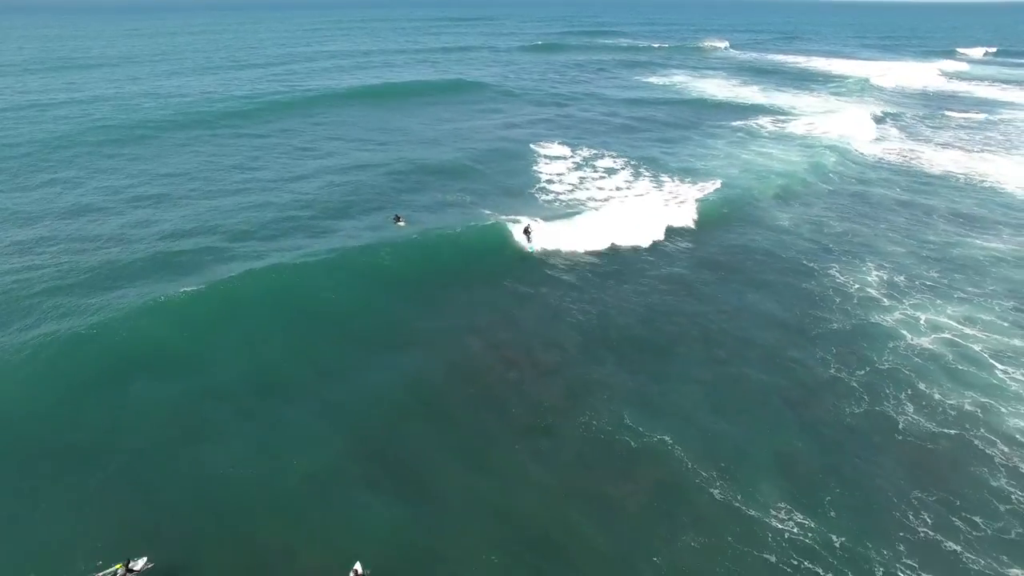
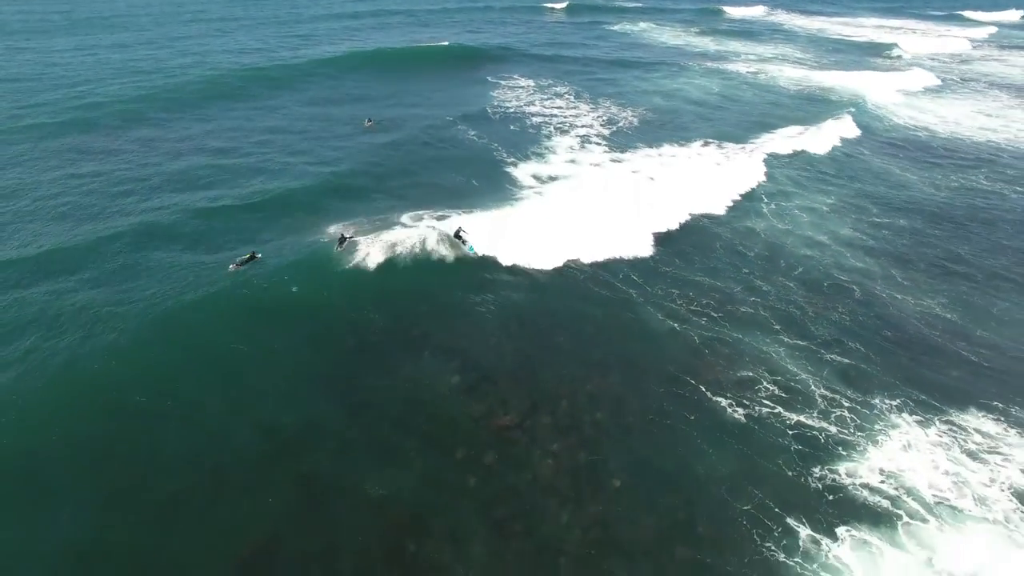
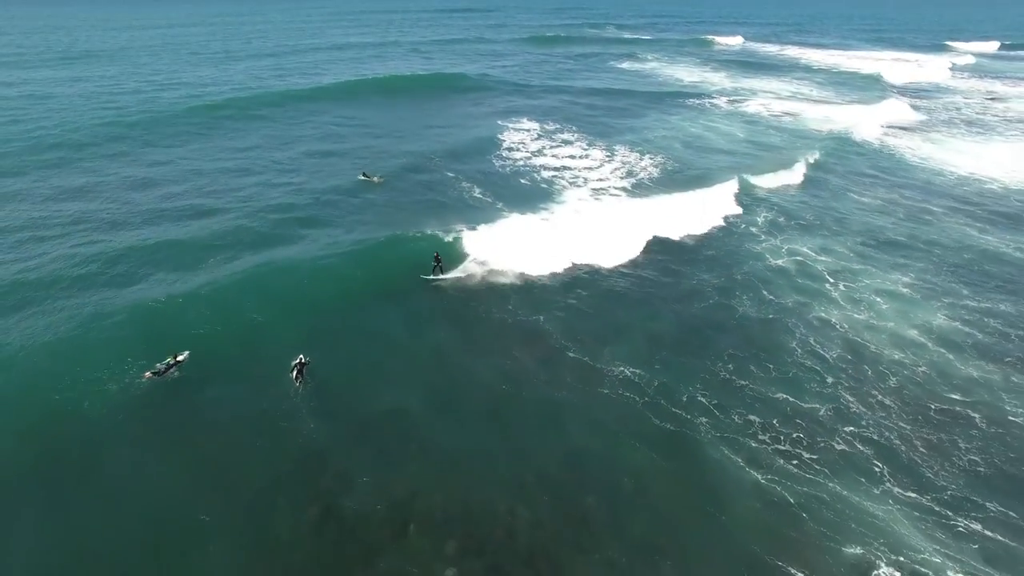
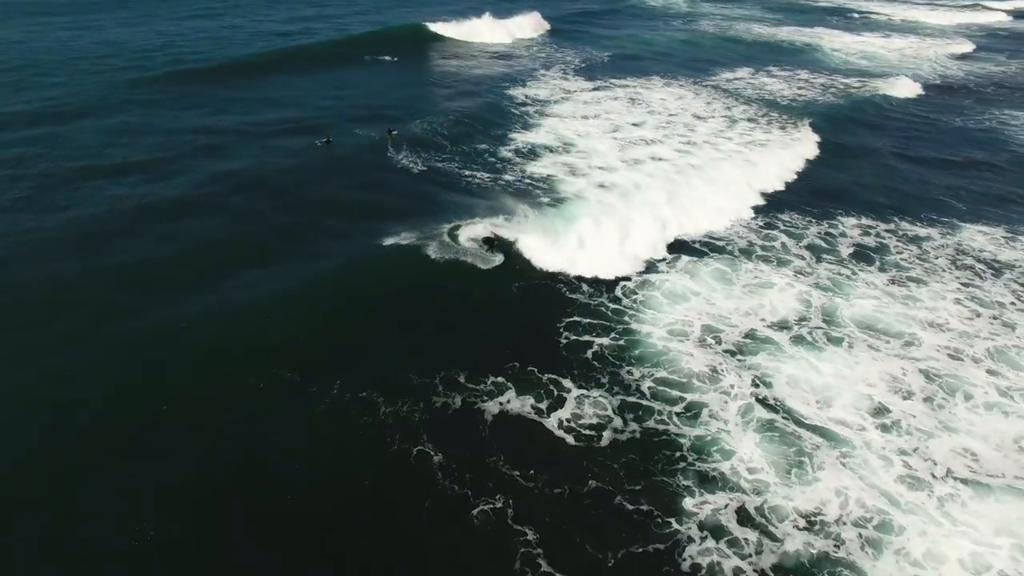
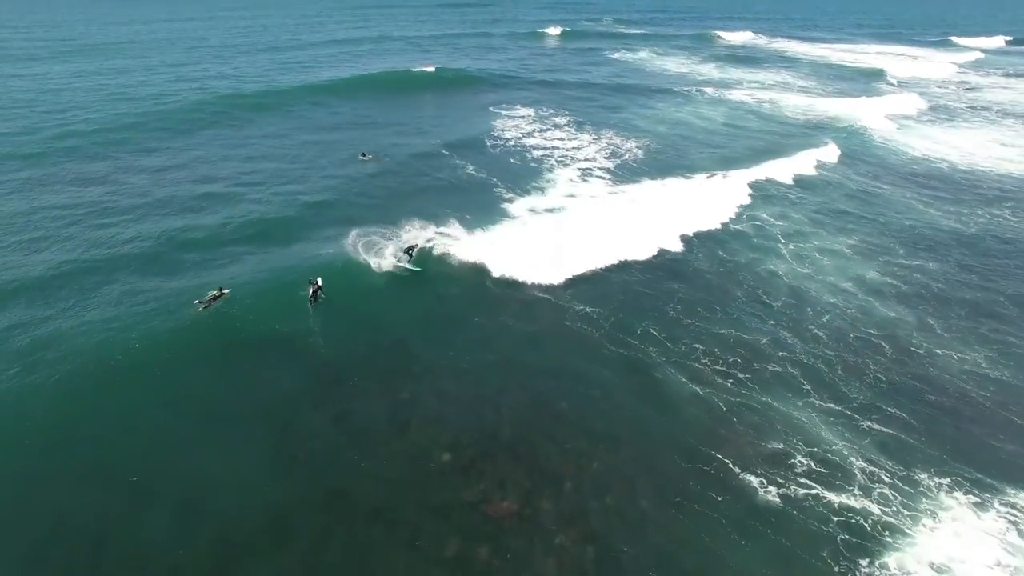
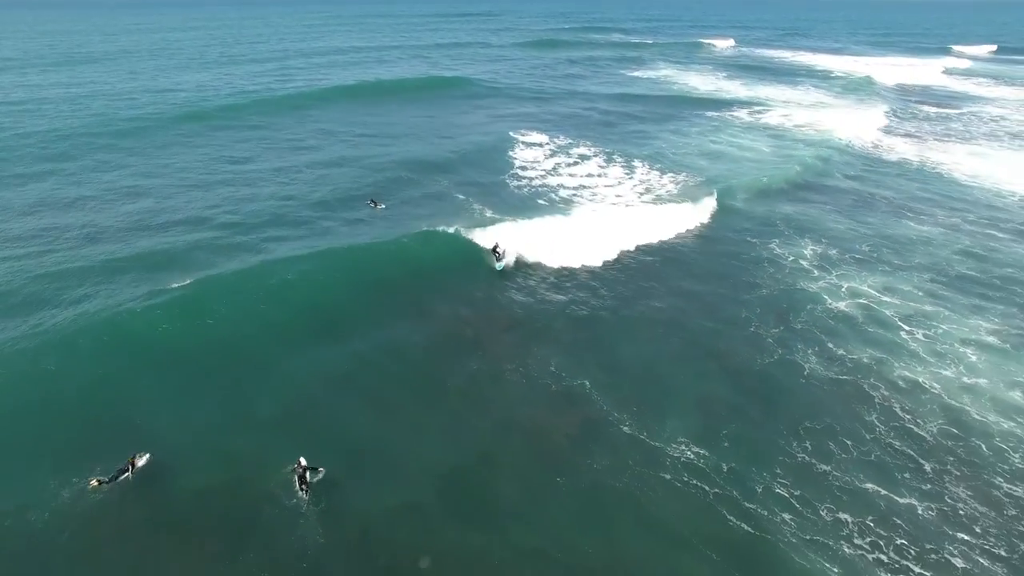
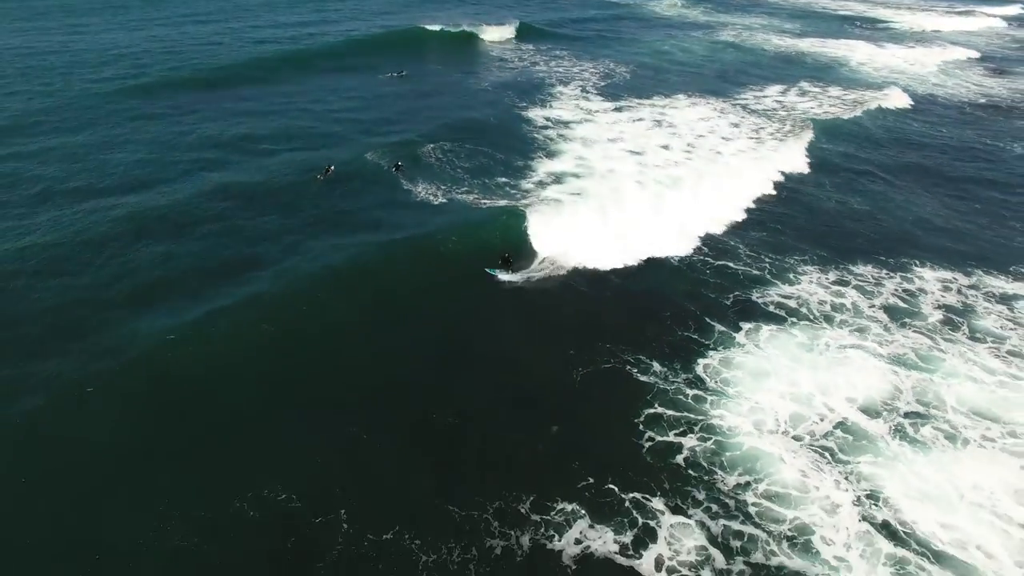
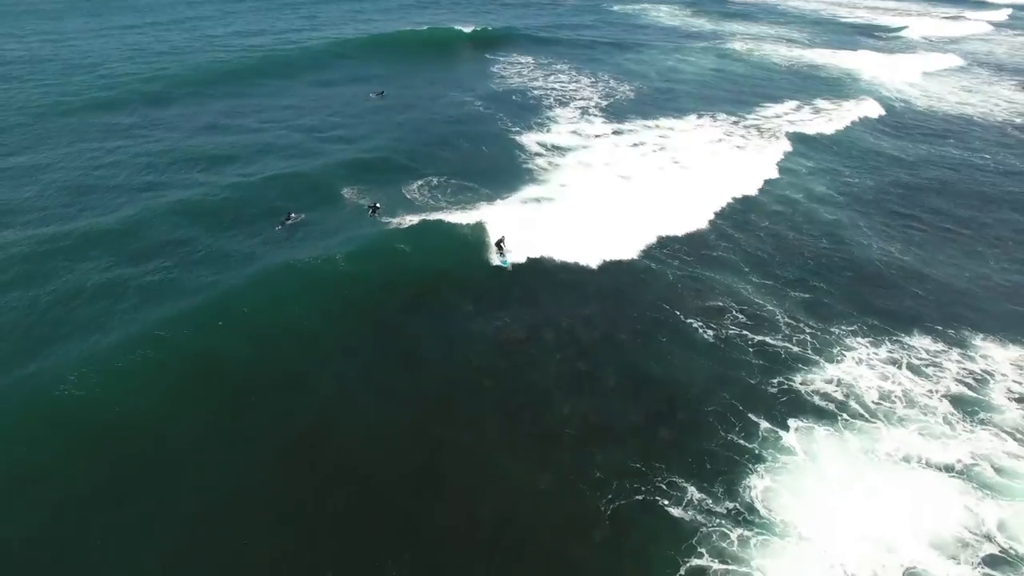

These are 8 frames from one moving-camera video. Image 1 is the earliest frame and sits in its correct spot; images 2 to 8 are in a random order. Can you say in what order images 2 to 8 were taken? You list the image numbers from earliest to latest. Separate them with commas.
6, 3, 5, 2, 8, 7, 4
